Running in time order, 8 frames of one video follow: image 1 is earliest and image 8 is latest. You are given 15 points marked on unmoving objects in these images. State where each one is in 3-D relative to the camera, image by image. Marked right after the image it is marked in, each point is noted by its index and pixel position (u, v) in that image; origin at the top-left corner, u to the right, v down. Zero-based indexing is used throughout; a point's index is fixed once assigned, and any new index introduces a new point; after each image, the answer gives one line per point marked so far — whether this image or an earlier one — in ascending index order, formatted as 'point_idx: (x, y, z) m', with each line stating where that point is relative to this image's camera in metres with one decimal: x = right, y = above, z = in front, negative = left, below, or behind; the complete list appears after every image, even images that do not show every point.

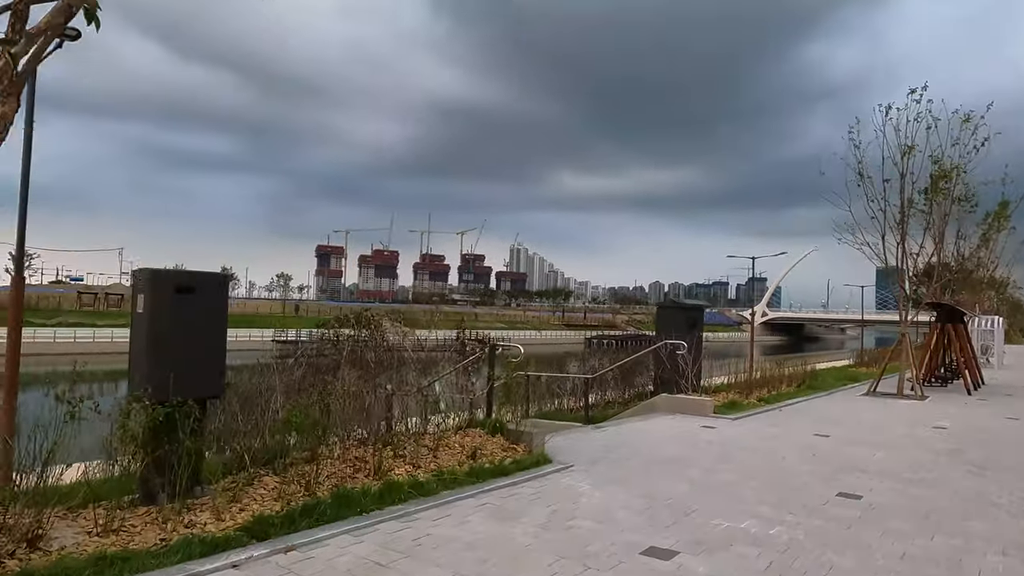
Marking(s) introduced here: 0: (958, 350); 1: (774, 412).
0: (+11.6, -1.6, +17.2) m
1: (+4.5, -2.2, +11.6) m
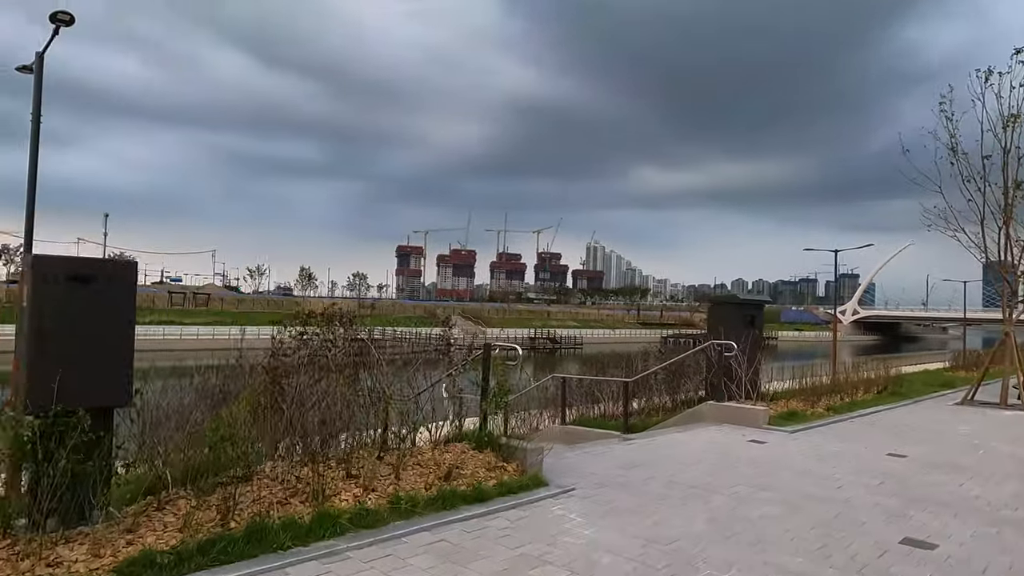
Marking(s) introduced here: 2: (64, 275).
0: (+12.6, -1.5, +14.8) m
1: (+4.9, -2.1, +10.0) m
2: (-2.8, +0.1, +4.2) m
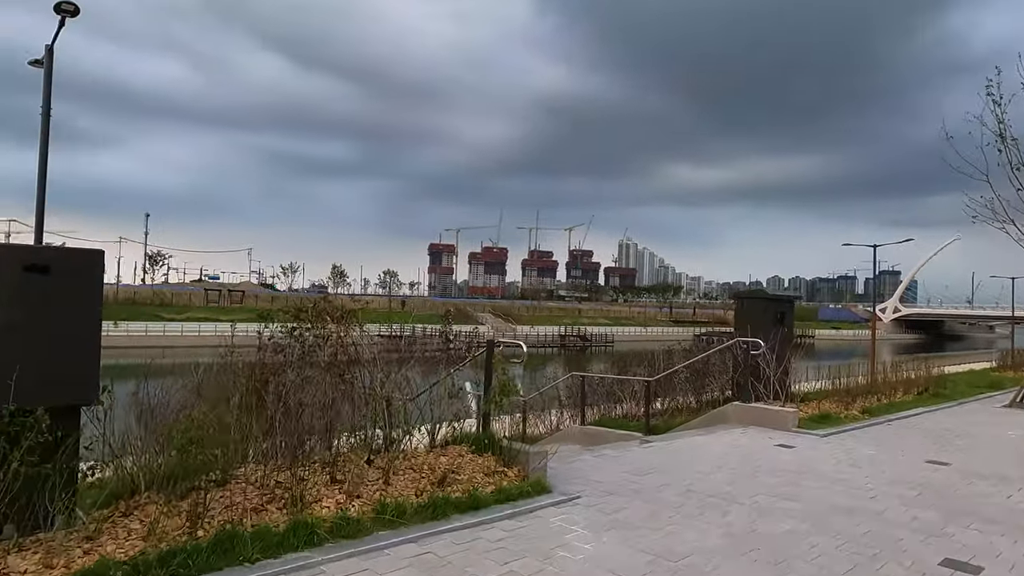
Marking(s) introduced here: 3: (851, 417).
0: (+13.0, -1.4, +13.8) m
1: (+5.1, -2.0, +9.4) m
2: (-2.9, +0.1, +4.0) m
3: (+5.0, -1.9, +10.0) m
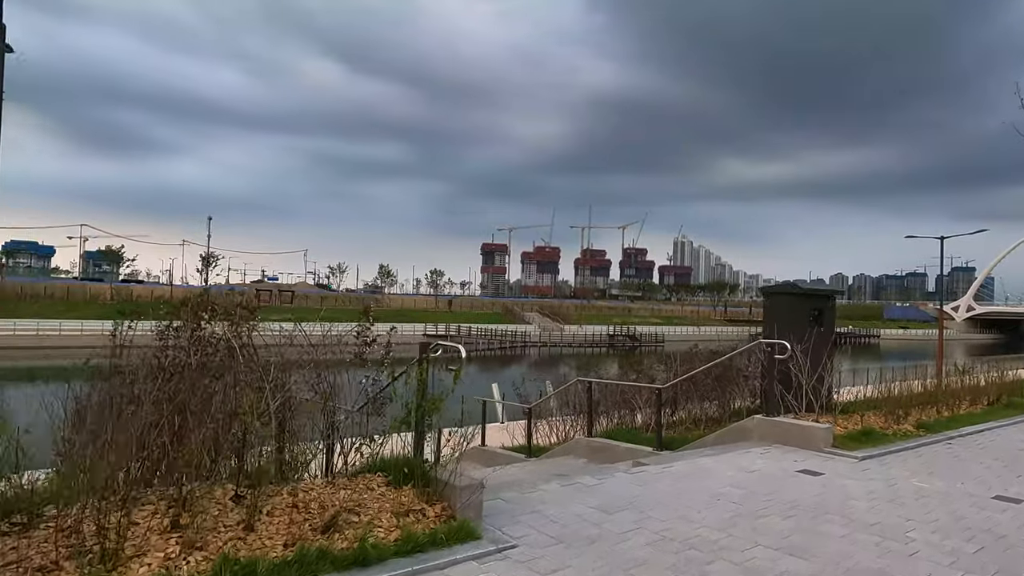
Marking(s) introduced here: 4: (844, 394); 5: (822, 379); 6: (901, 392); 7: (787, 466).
0: (+13.1, -1.2, +11.5) m
1: (+4.9, -1.9, +7.7) m
2: (-3.6, +0.2, +3.0) m
3: (+4.9, -1.8, +8.4) m
4: (+5.4, -1.7, +10.9) m
5: (+4.2, -1.2, +9.0) m
6: (+6.2, -1.7, +10.6) m
7: (+2.8, -1.8, +6.8) m
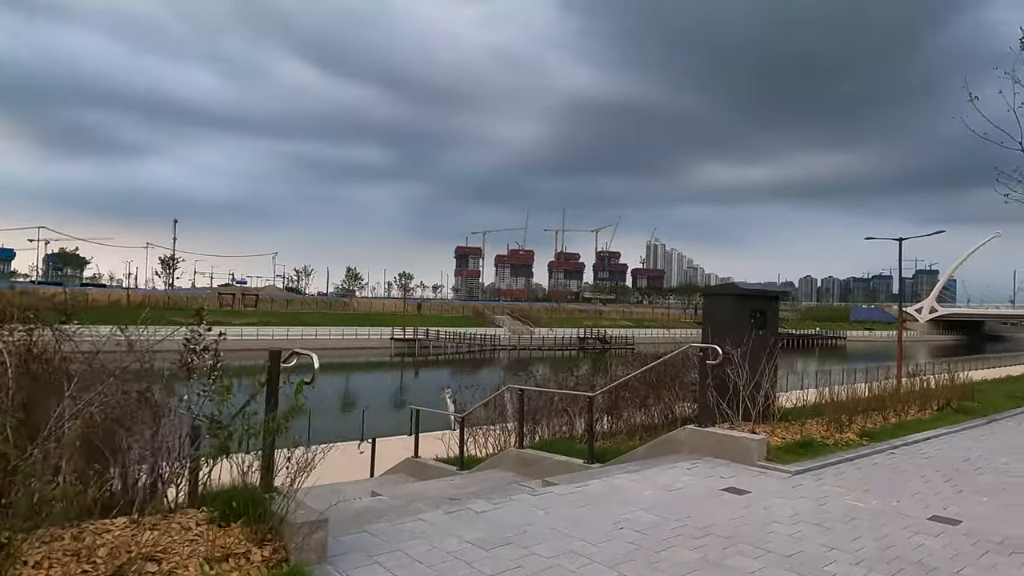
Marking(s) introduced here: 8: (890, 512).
0: (+11.9, -1.2, +11.3) m
1: (+3.9, -1.9, +7.2) m
2: (-4.4, +0.2, +2.1) m
3: (+3.8, -1.8, +7.8) m
4: (+4.3, -1.8, +10.4) m
5: (+3.1, -1.2, +8.4) m
6: (+5.1, -1.7, +10.1) m
7: (+1.8, -1.8, +6.1) m
8: (+3.1, -1.8, +5.4) m
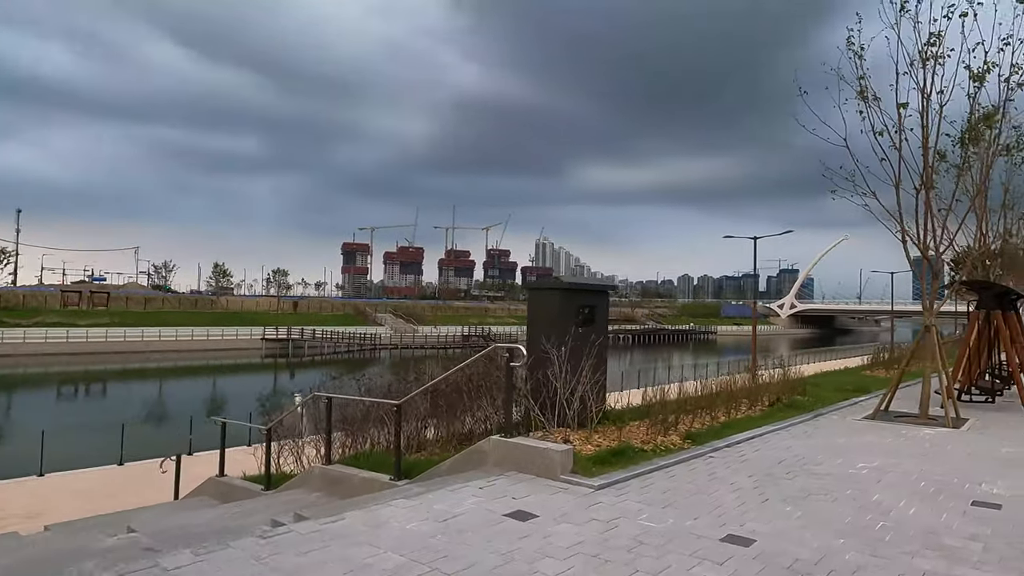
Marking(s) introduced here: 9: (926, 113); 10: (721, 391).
0: (+9.0, -1.1, +12.0) m
1: (+1.8, -1.8, +6.7) m
2: (-5.6, +0.3, +0.3) m
3: (+1.6, -1.8, +7.3) m
4: (+1.7, -1.7, +9.9) m
5: (+0.8, -1.1, +7.8) m
6: (+2.5, -1.6, +9.8) m
7: (-0.1, -1.7, +5.3) m
8: (+1.2, -1.7, +4.8) m
9: (+7.0, +3.0, +11.3) m
10: (+3.3, -1.6, +10.6) m
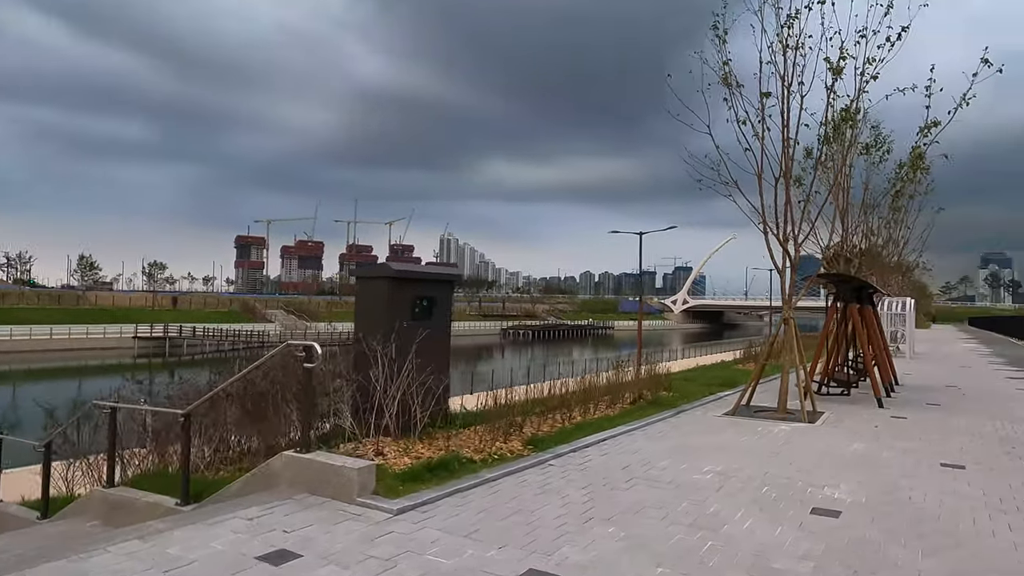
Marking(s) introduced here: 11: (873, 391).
0: (+6.5, -1.0, +12.2) m
1: (+0.1, -1.7, +5.9) m
2: (-6.3, +0.3, -1.5) m
3: (-0.2, -1.6, +6.4) m
4: (-0.5, -1.5, +9.0) m
5: (-1.1, -1.0, +6.8) m
6: (+0.3, -1.5, +9.0) m
7: (-1.6, -1.6, +4.2) m
8: (-0.2, -1.6, +3.9) m
9: (+4.6, +3.1, +11.2) m
10: (+1.0, -1.5, +10.0) m
11: (+6.2, -1.8, +11.5) m
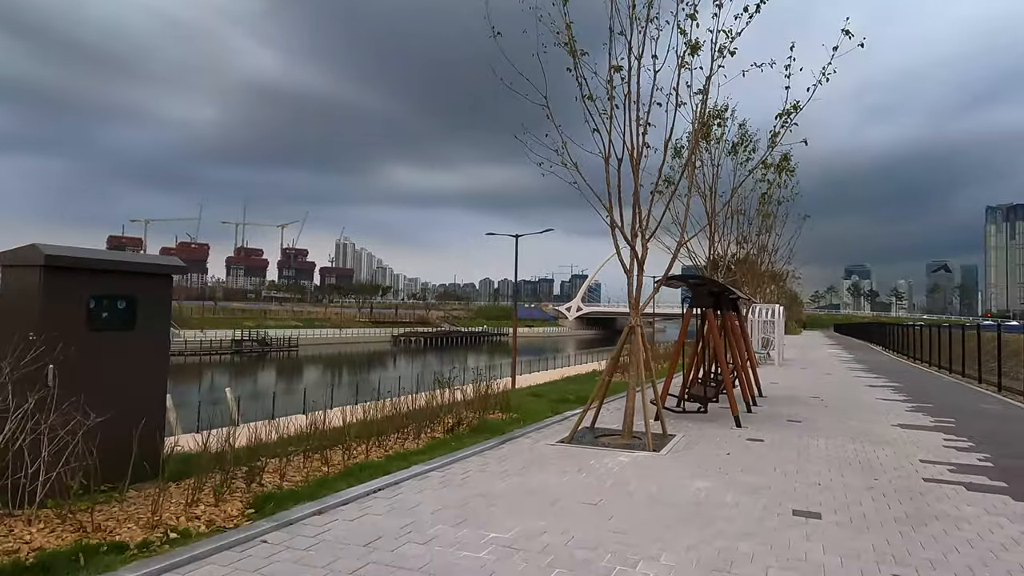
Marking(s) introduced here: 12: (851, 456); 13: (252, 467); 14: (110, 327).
0: (+3.5, -1.1, +10.9) m
1: (-1.9, -1.6, +3.7) m
2: (-7.1, +0.5, -4.4) m
3: (-2.2, -1.6, +4.3) m
4: (-2.9, -1.5, +6.8) m
5: (-3.1, -1.0, +4.5) m
6: (-2.1, -1.5, +6.9) m
7: (-3.3, -1.5, +1.9) m
8: (-1.9, -1.6, +1.8) m
9: (+1.8, +3.0, +9.7) m
10: (-1.5, -1.5, +7.9) m
11: (+3.4, -1.8, +10.3) m
12: (+4.0, -2.0, +7.8) m
13: (-2.1, -1.5, +5.6) m
14: (-3.2, -0.3, +5.3) m
